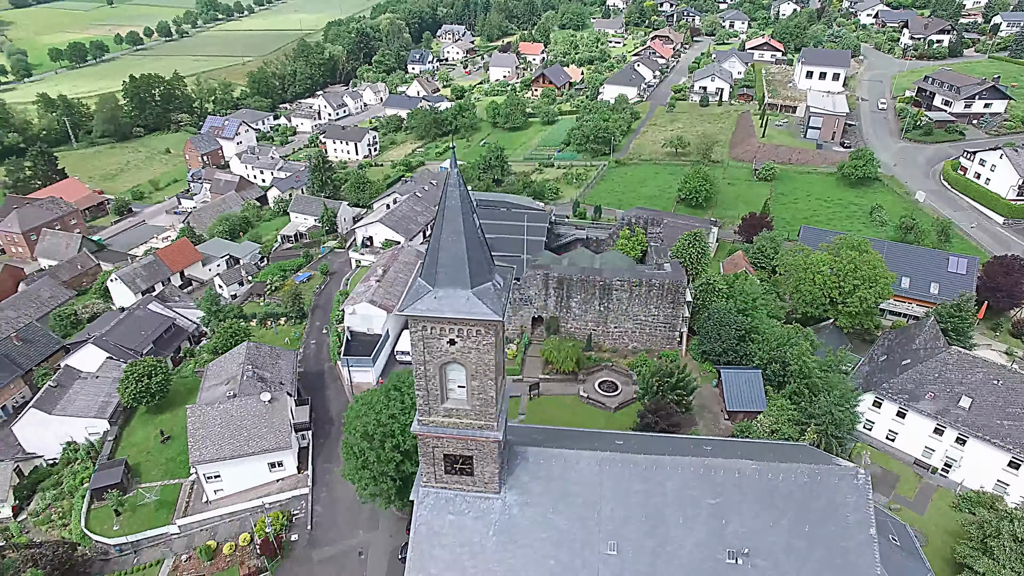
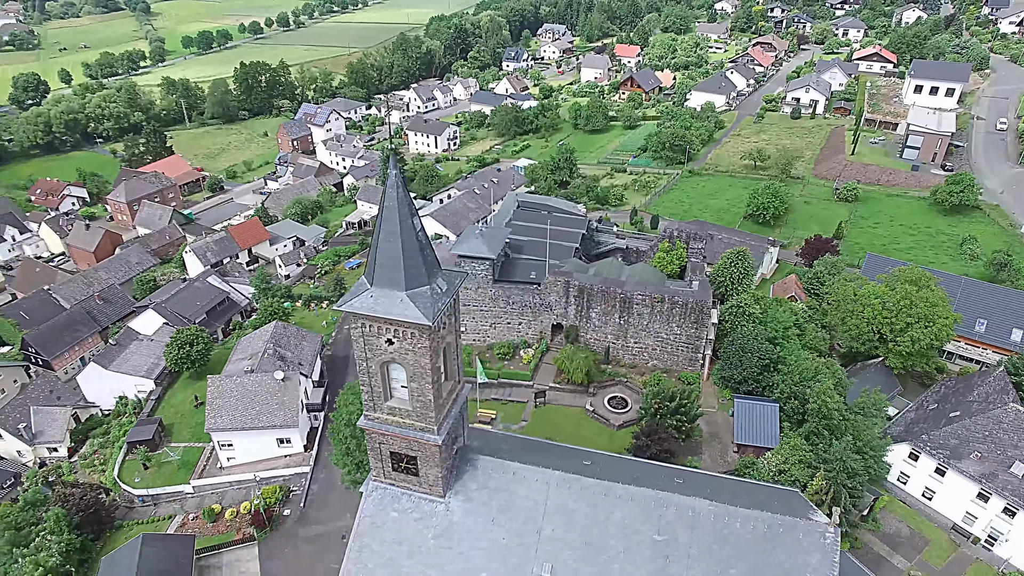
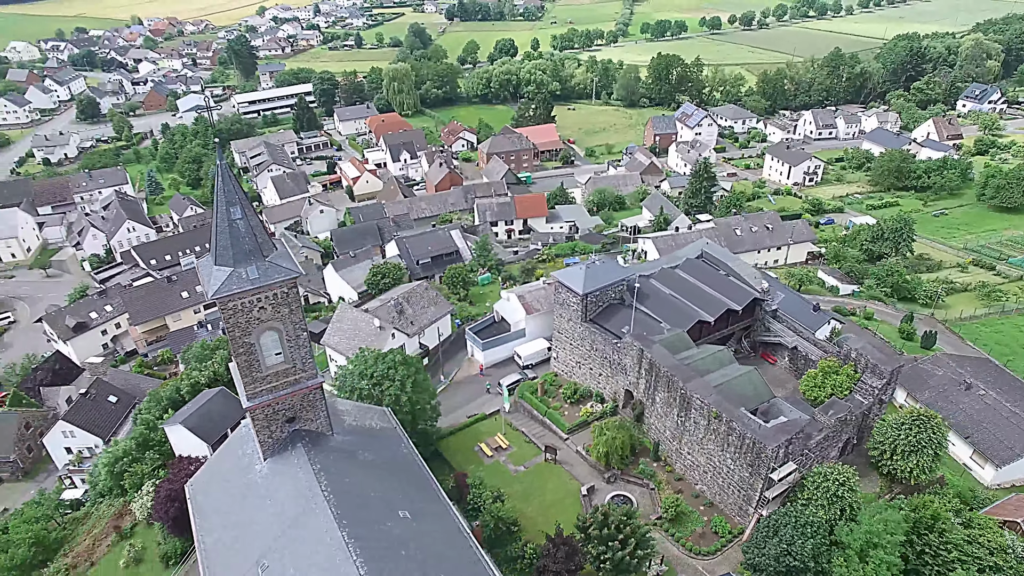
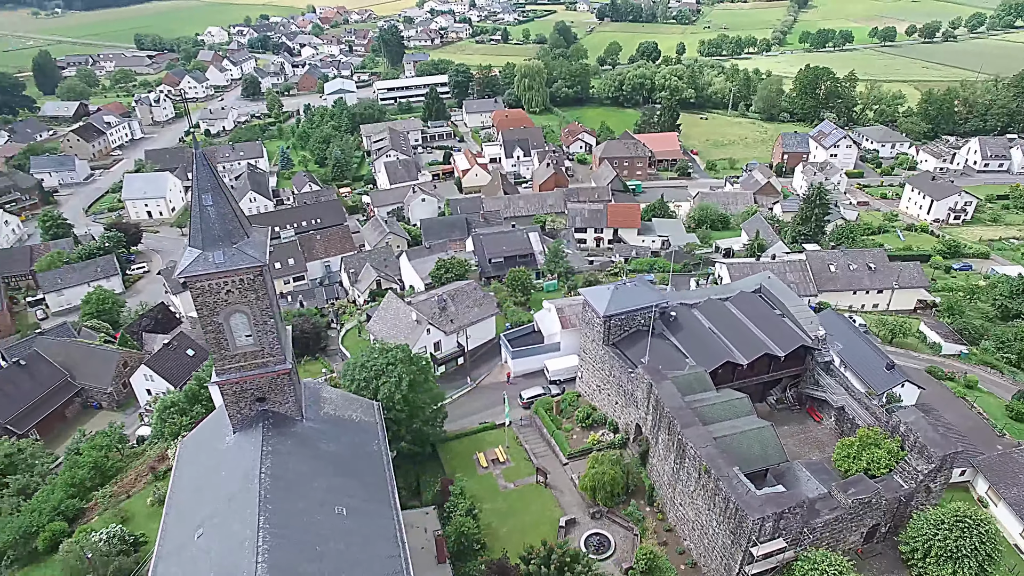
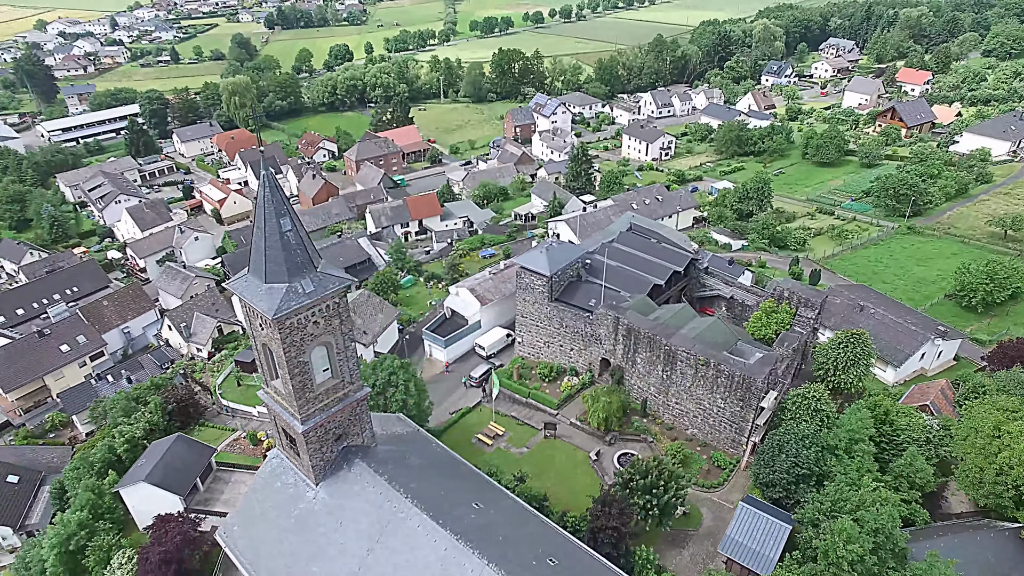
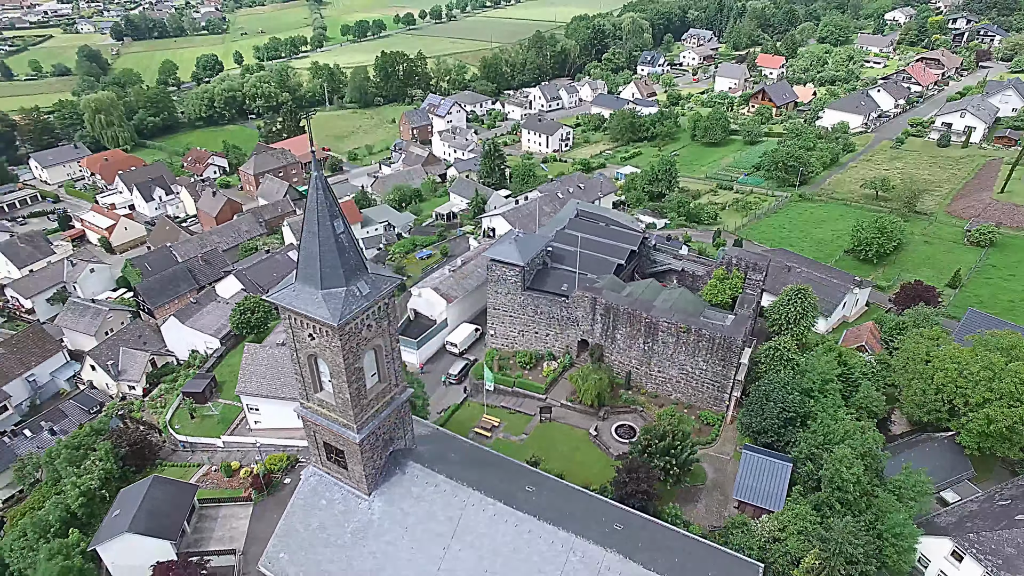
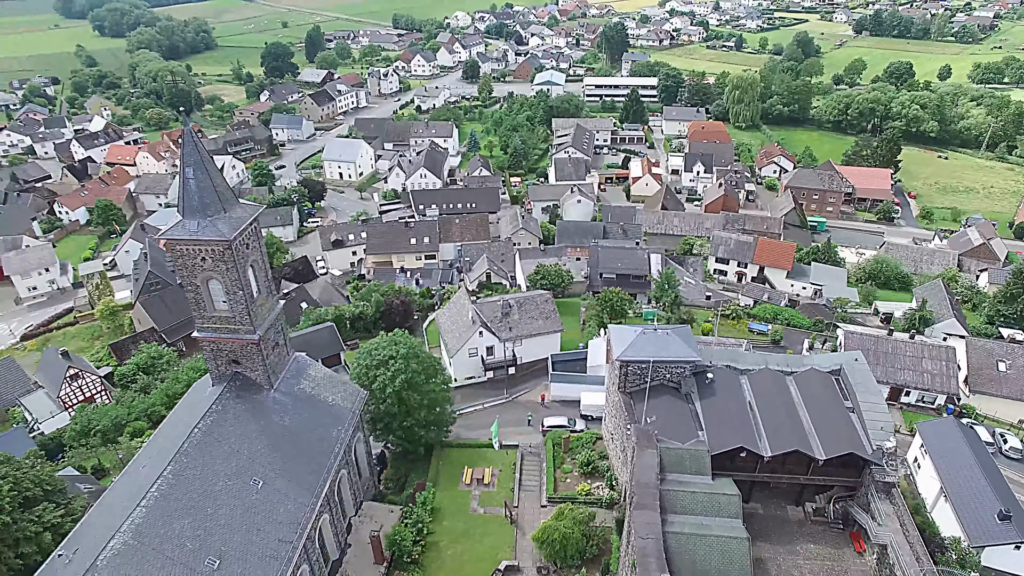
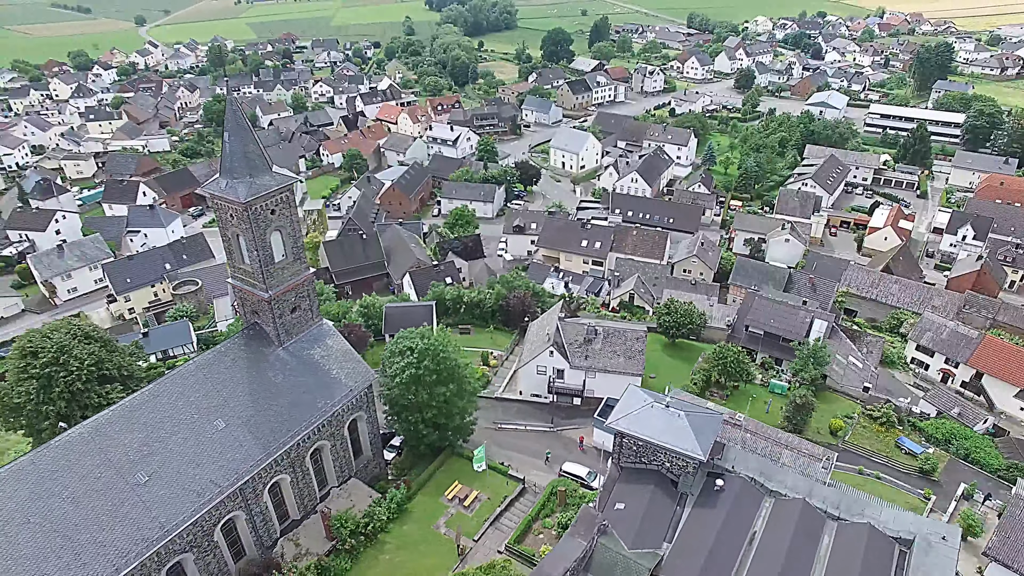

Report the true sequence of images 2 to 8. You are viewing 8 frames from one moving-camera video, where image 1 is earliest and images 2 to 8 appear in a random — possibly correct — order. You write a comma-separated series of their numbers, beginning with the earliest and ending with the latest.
2, 6, 5, 3, 4, 7, 8
